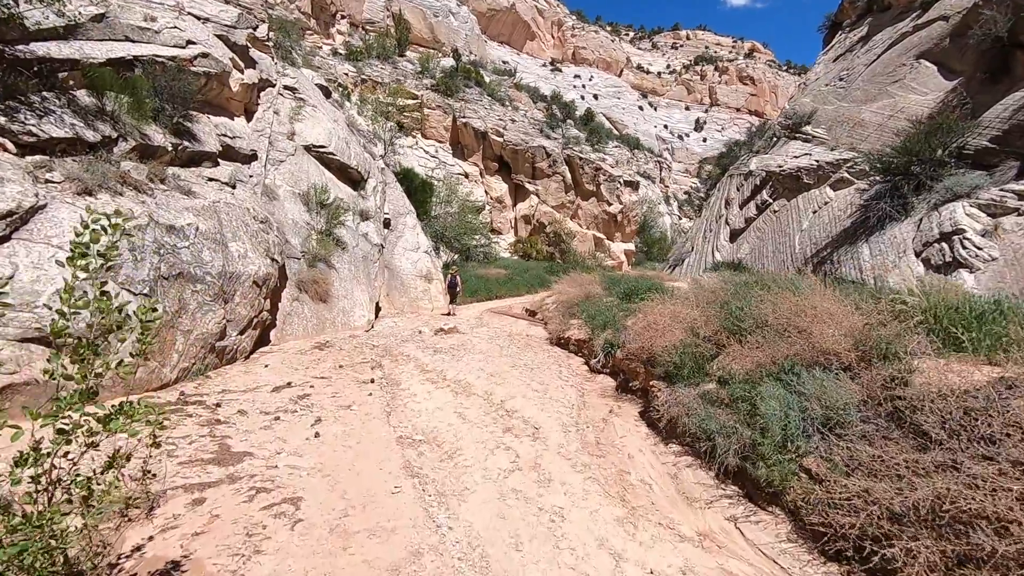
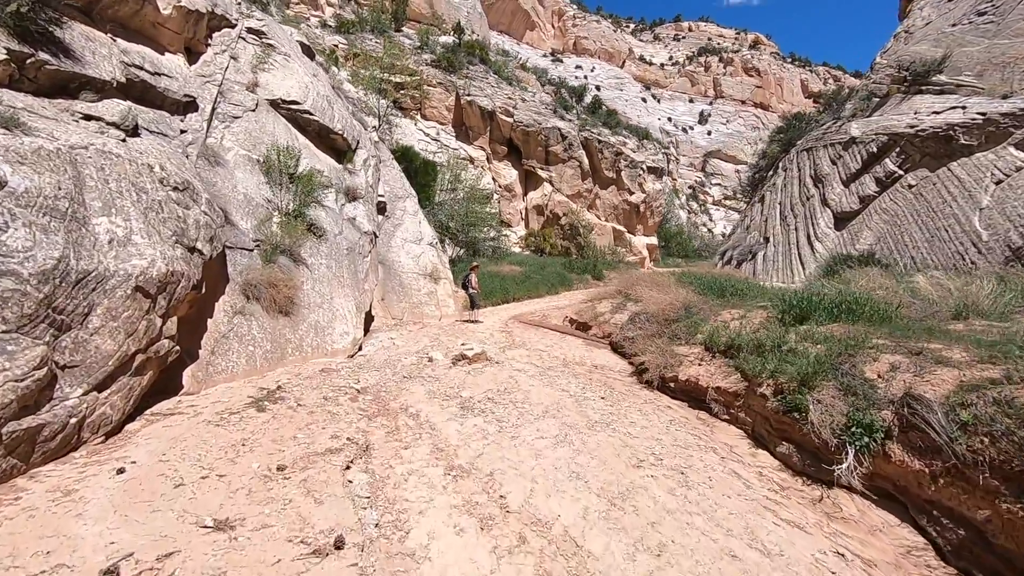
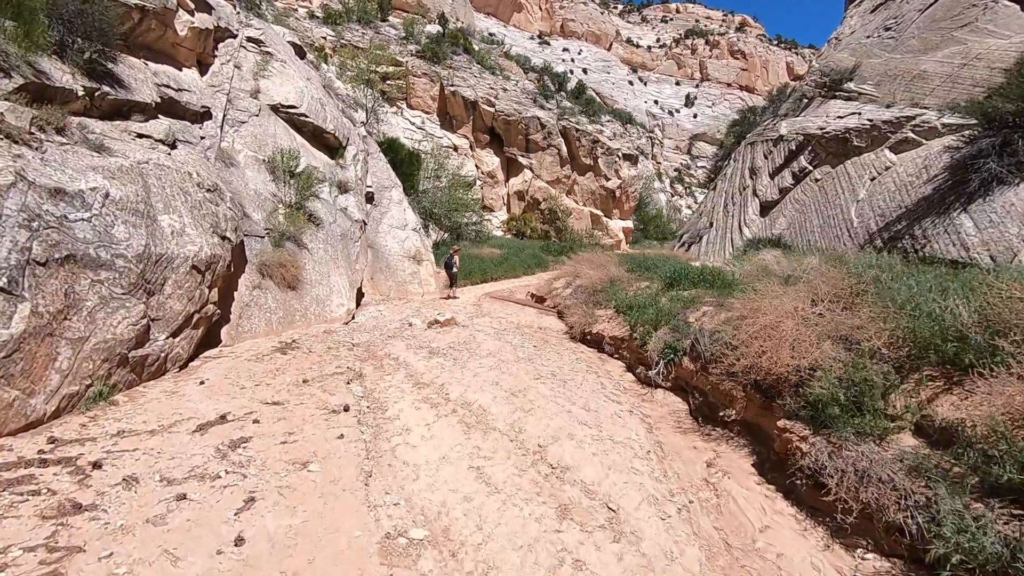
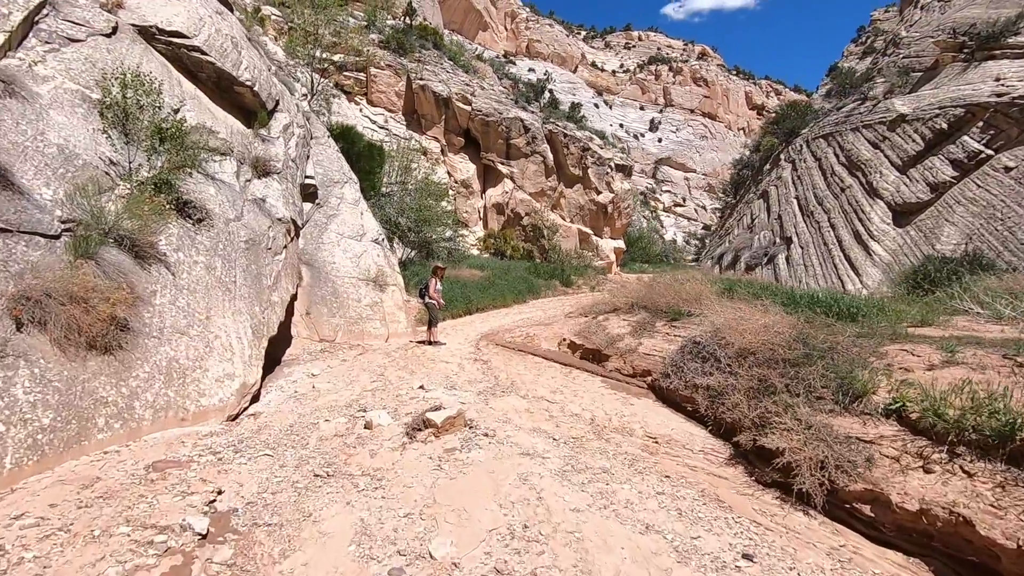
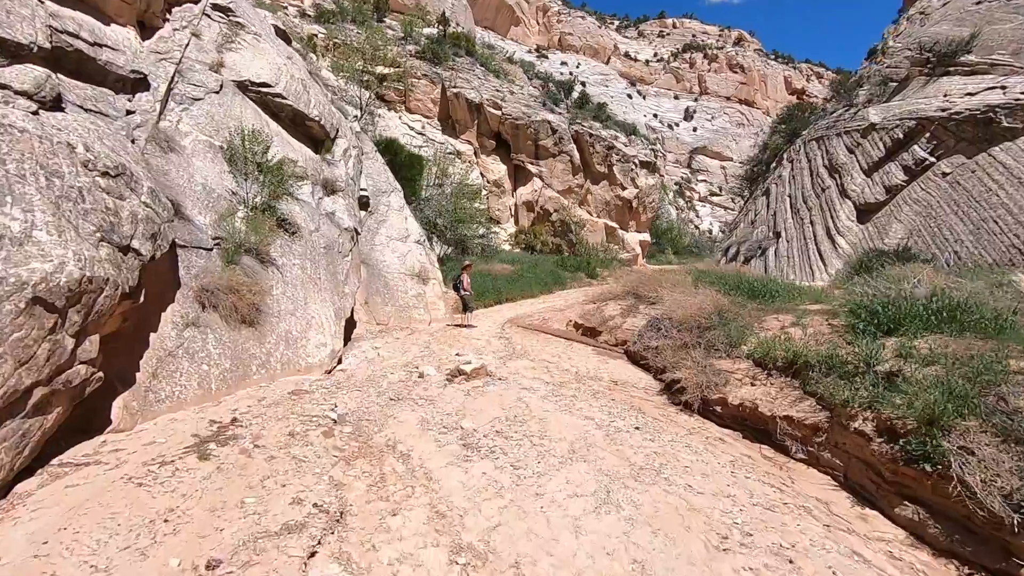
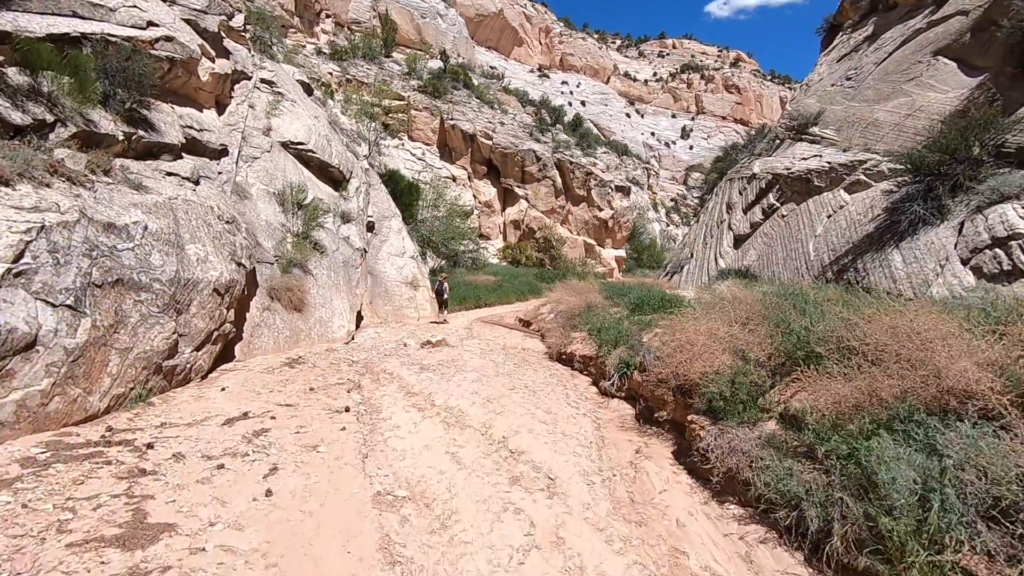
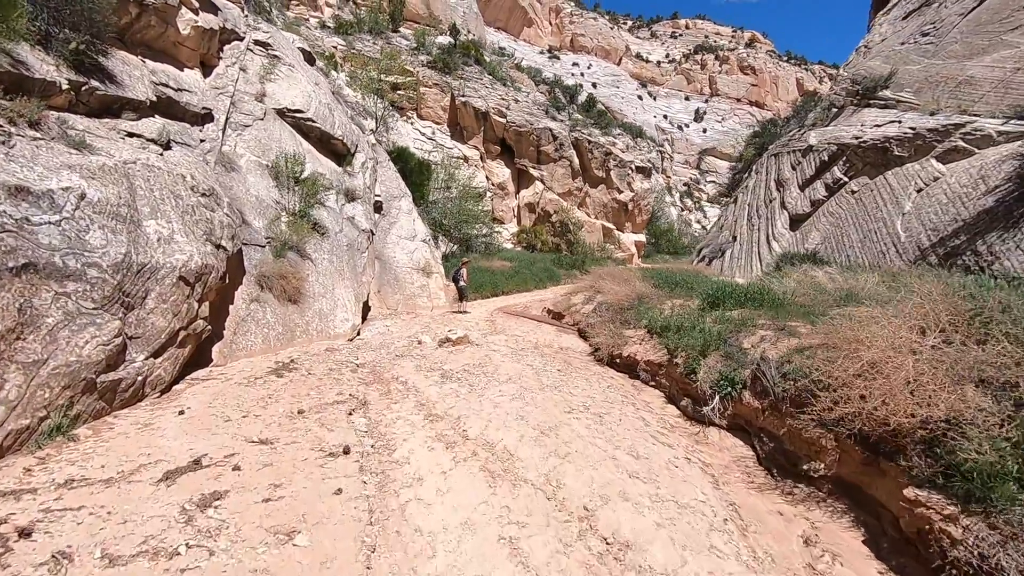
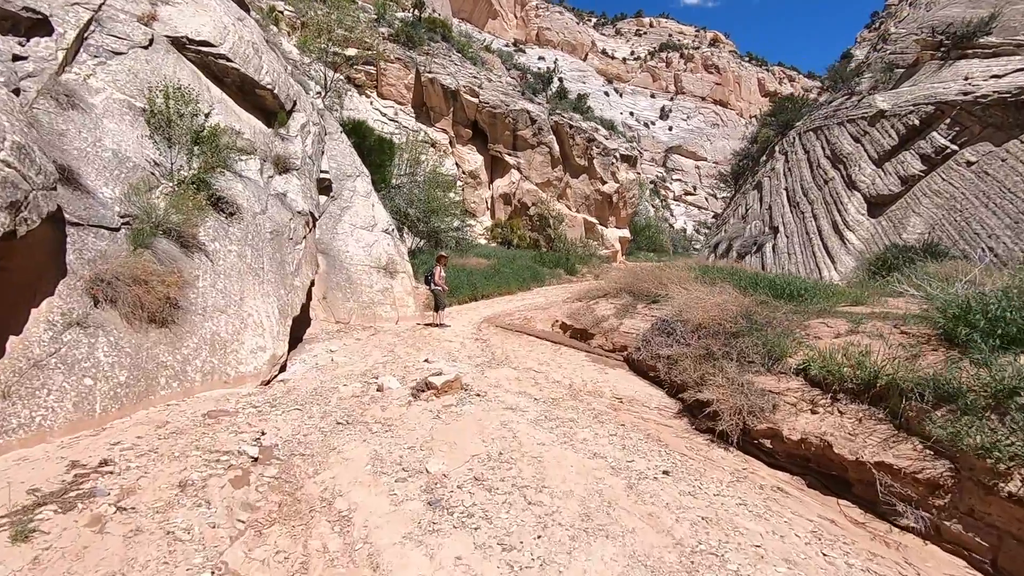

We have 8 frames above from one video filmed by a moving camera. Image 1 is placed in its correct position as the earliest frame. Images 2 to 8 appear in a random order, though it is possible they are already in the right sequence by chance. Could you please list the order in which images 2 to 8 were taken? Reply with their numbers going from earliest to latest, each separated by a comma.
6, 3, 7, 2, 5, 8, 4
